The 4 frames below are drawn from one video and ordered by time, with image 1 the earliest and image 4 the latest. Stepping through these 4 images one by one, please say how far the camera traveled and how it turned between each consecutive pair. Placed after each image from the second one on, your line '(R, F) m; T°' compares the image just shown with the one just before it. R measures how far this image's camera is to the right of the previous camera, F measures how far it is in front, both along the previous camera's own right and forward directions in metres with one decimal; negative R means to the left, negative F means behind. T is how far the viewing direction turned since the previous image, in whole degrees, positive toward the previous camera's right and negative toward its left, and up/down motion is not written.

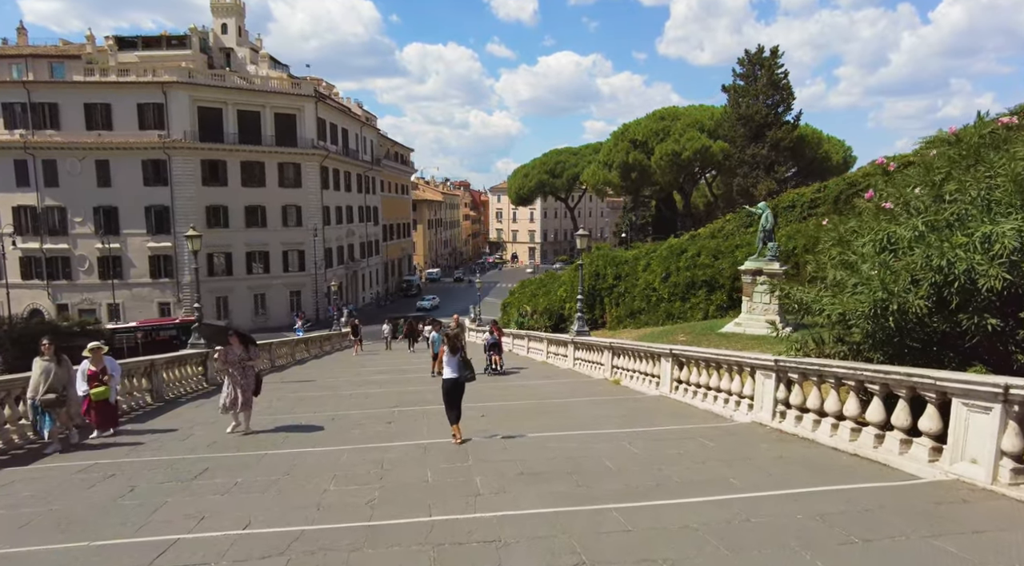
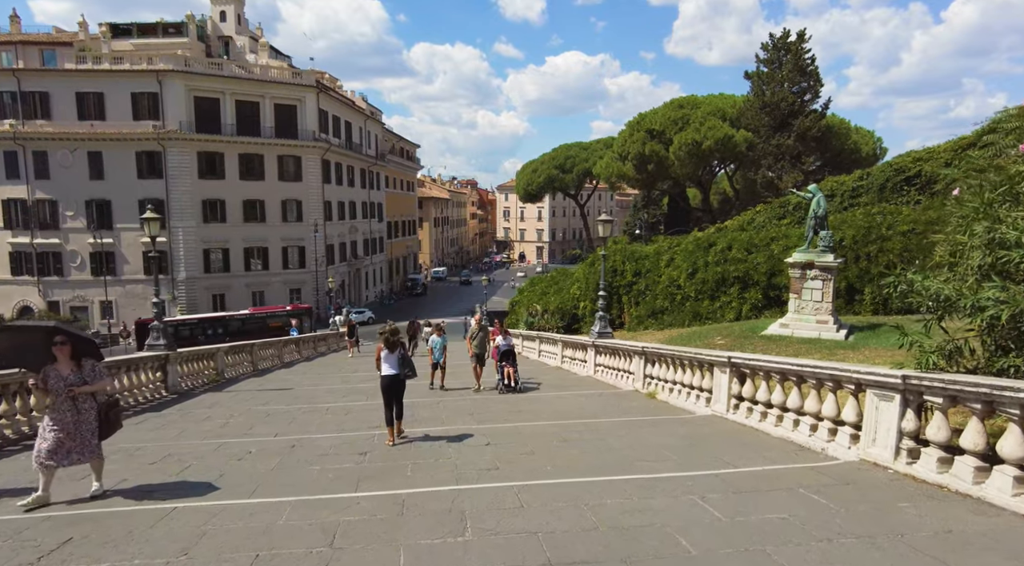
(-0.1, +2.3) m; -1°
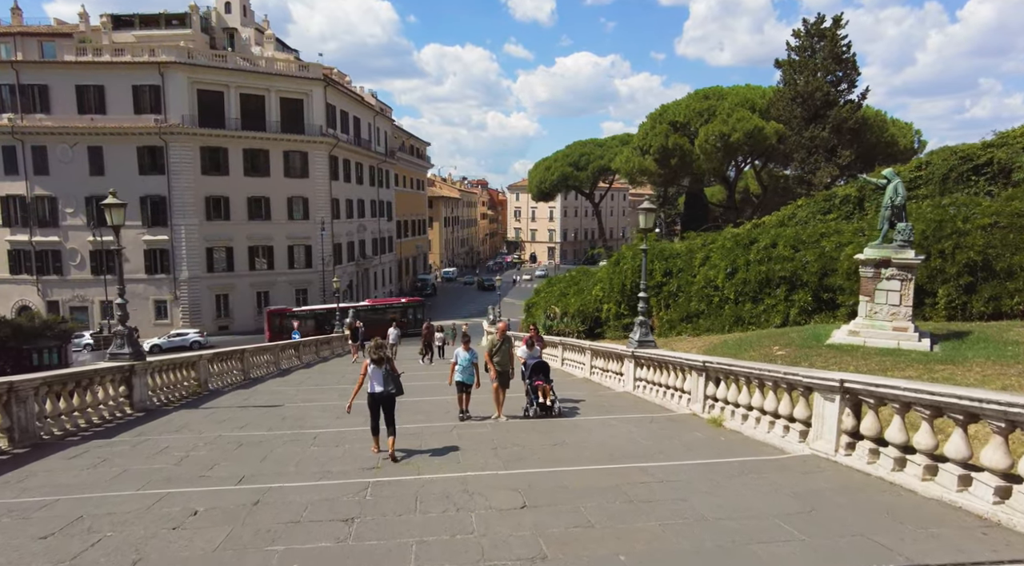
(-0.3, +2.1) m; -1°
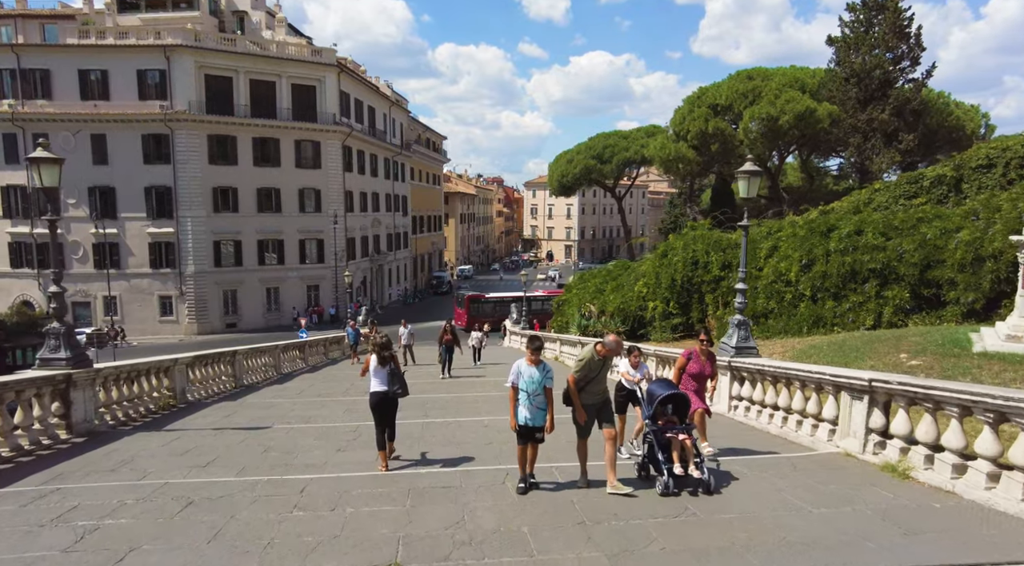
(-0.7, +2.8) m; -1°
